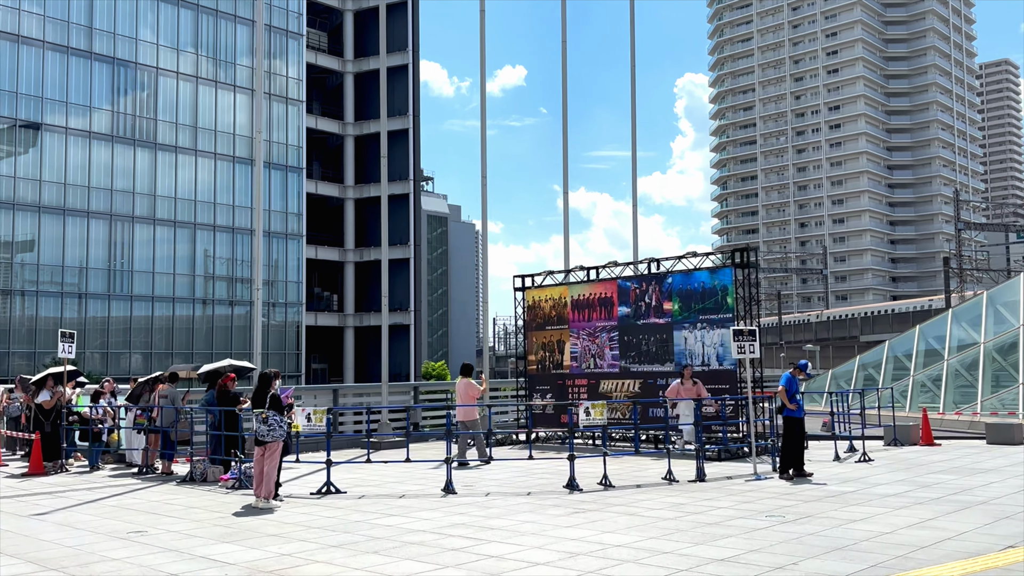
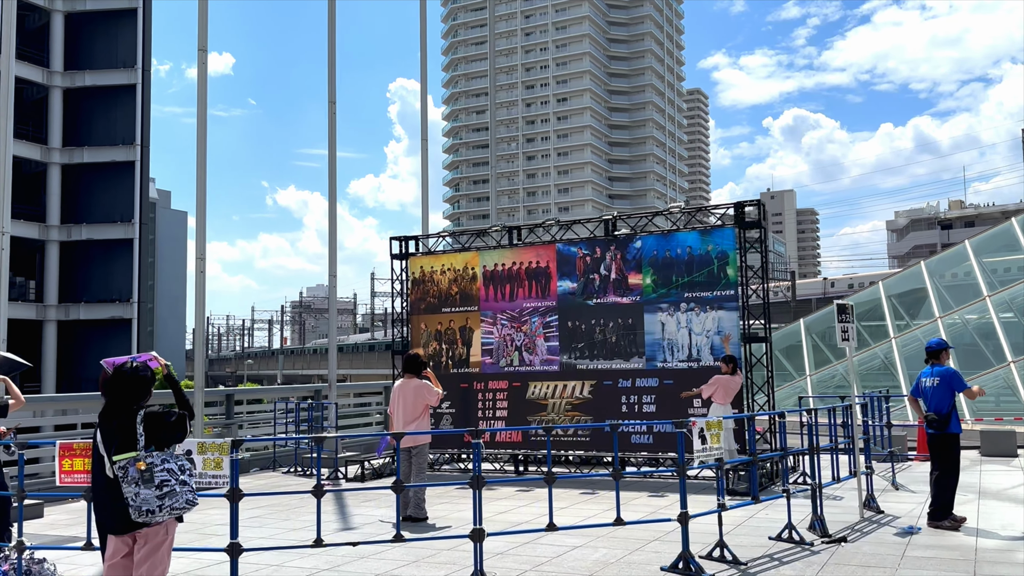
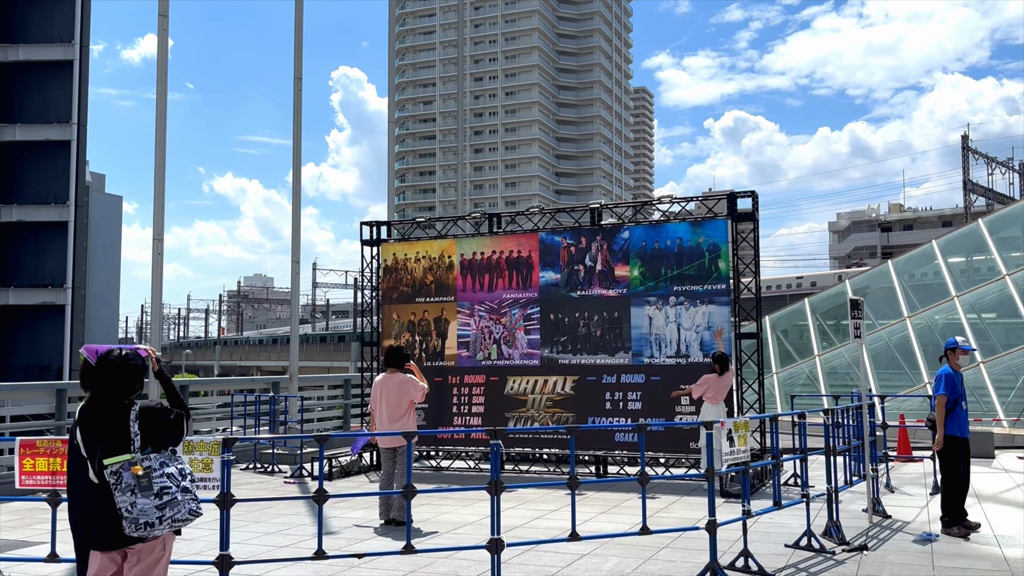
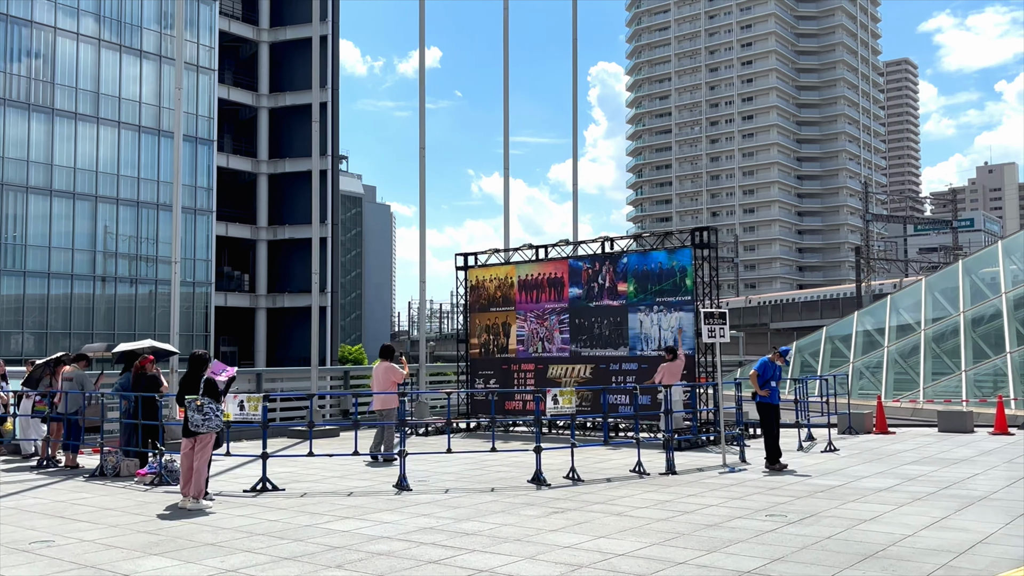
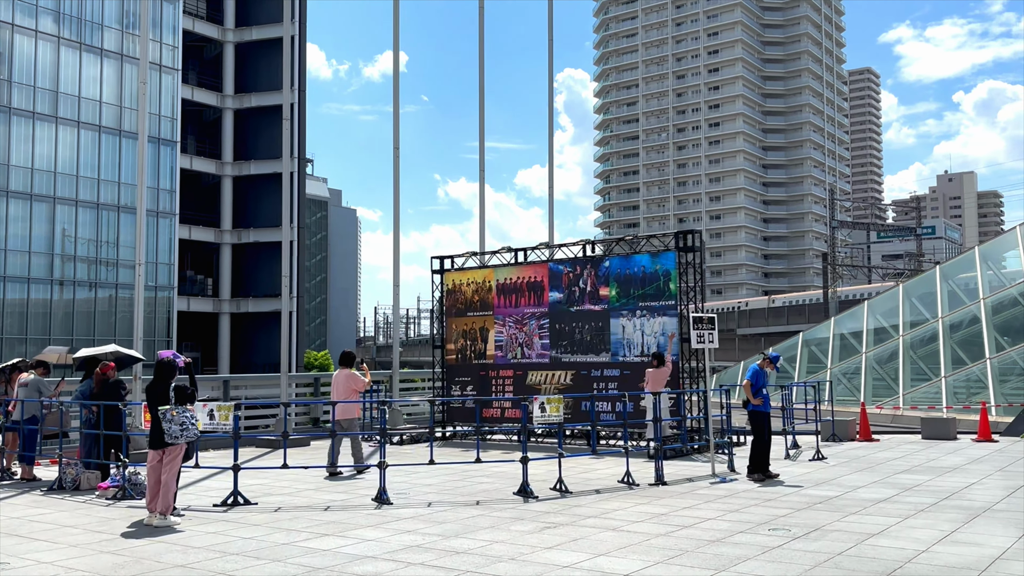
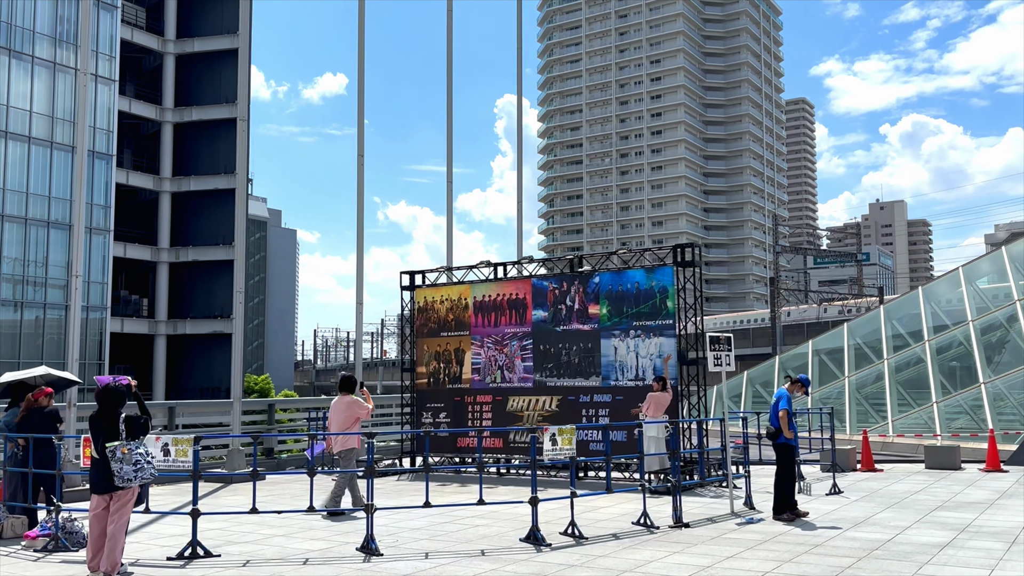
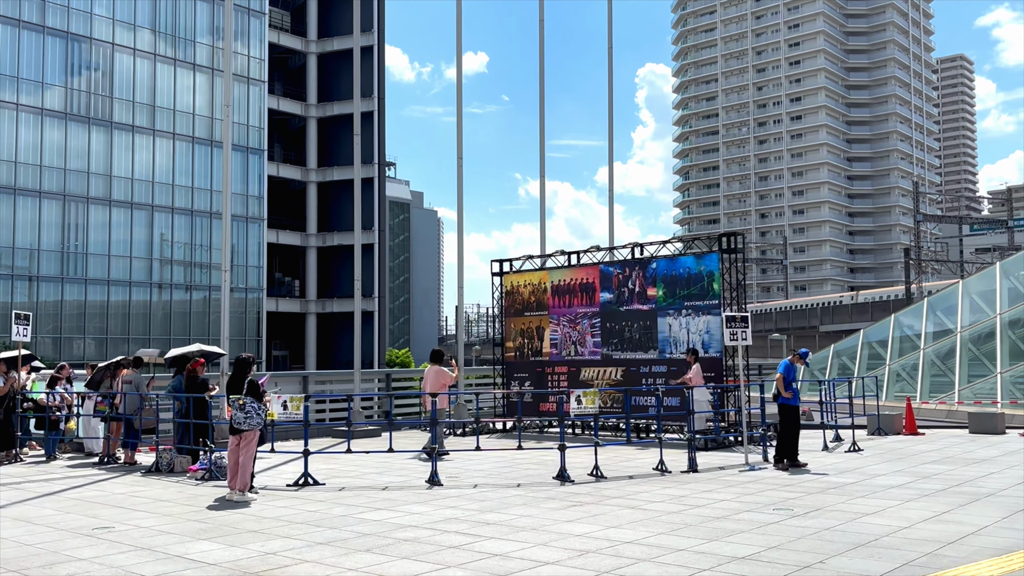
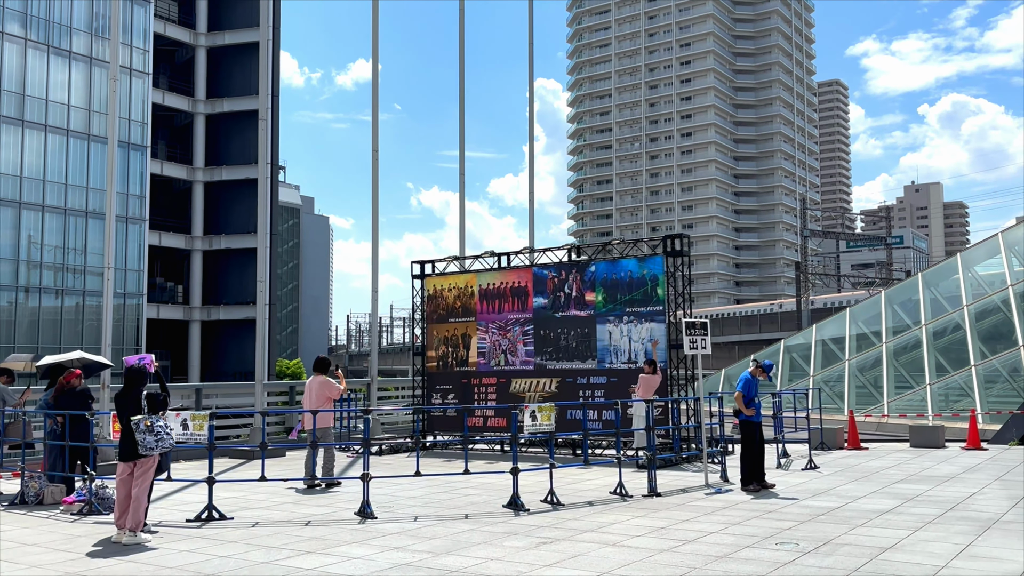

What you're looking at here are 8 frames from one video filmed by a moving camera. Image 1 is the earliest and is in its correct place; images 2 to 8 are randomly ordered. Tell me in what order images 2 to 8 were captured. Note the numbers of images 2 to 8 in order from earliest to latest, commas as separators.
7, 4, 5, 8, 6, 2, 3
